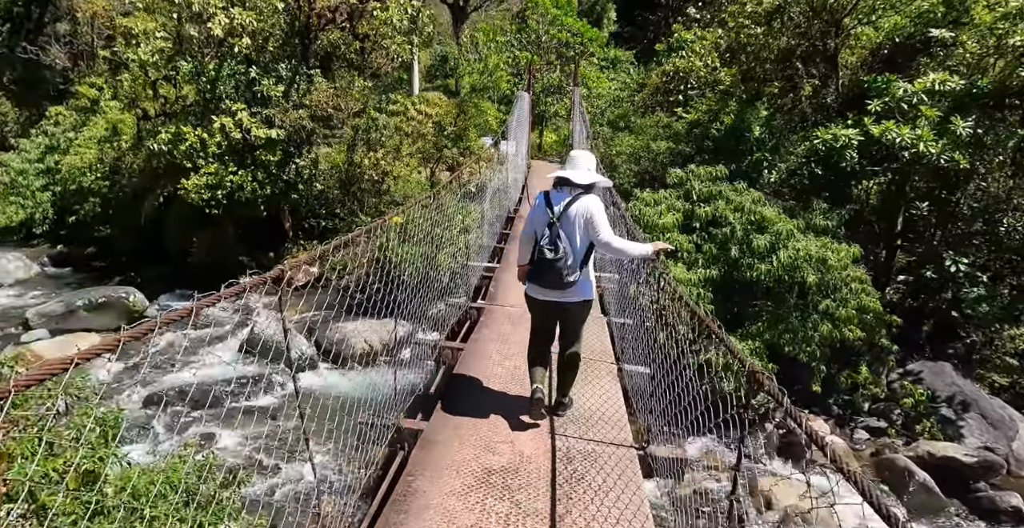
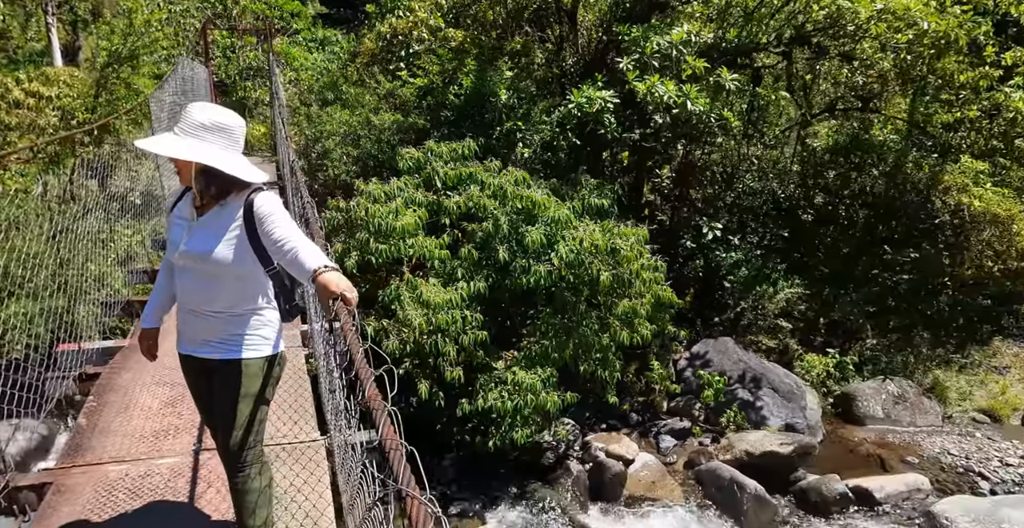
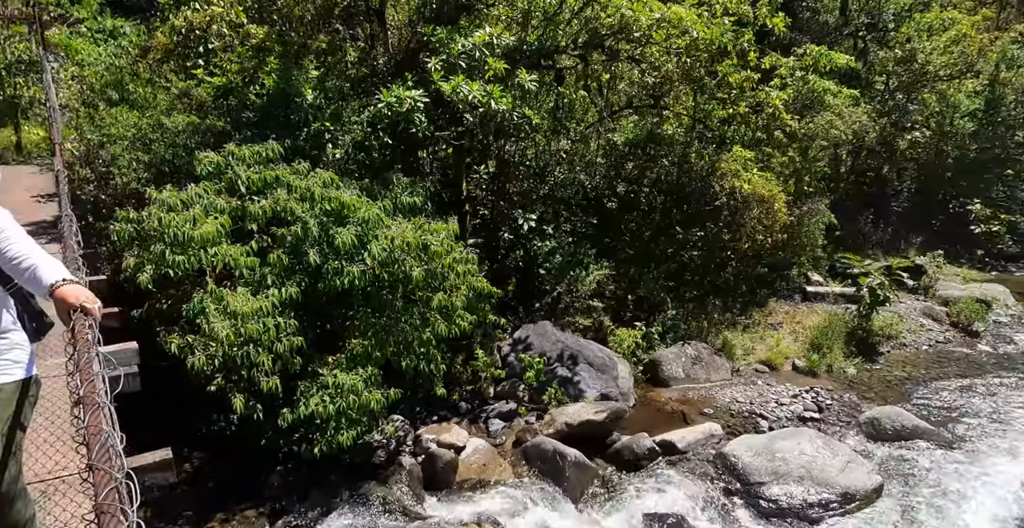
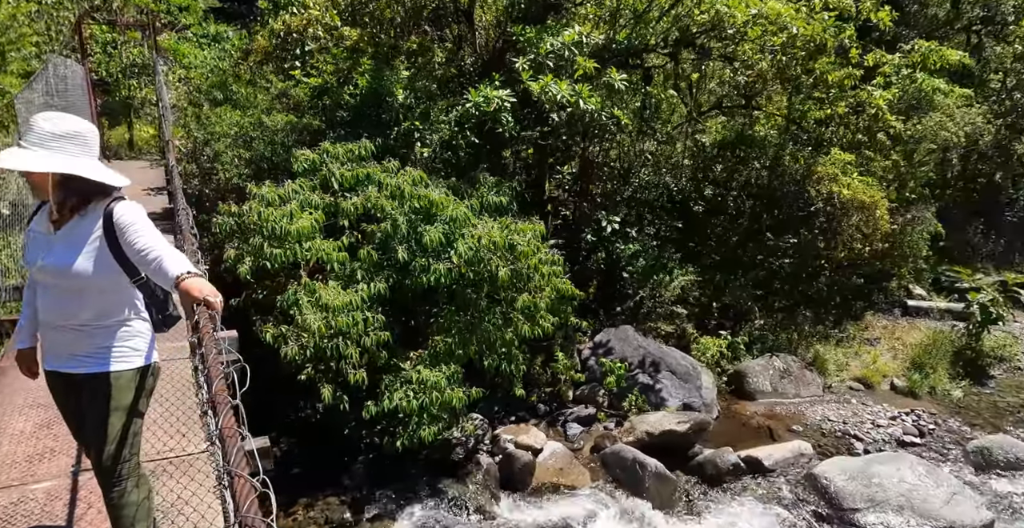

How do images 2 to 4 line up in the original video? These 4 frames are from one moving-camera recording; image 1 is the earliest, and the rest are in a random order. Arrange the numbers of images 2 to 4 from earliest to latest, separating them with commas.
2, 4, 3
